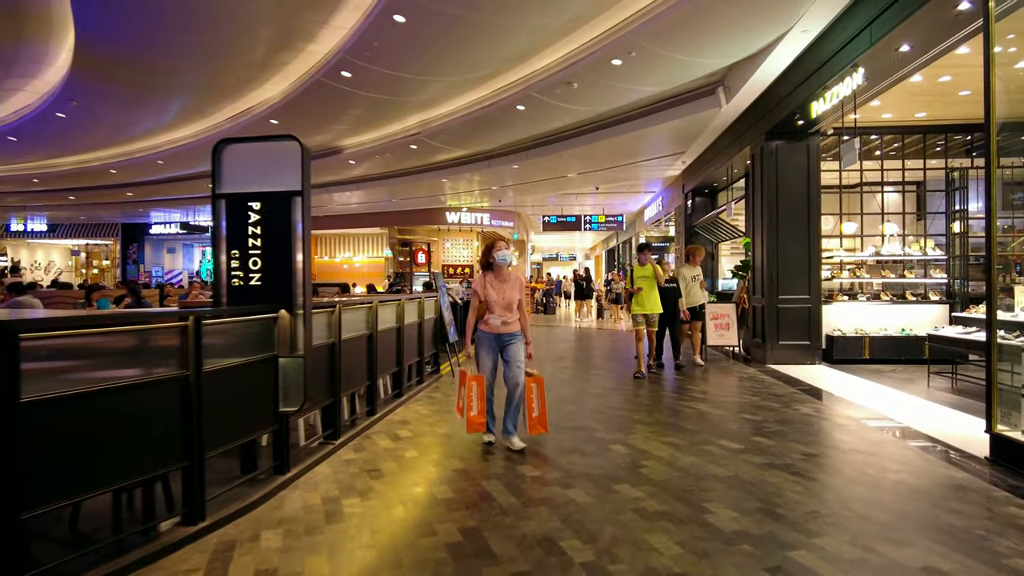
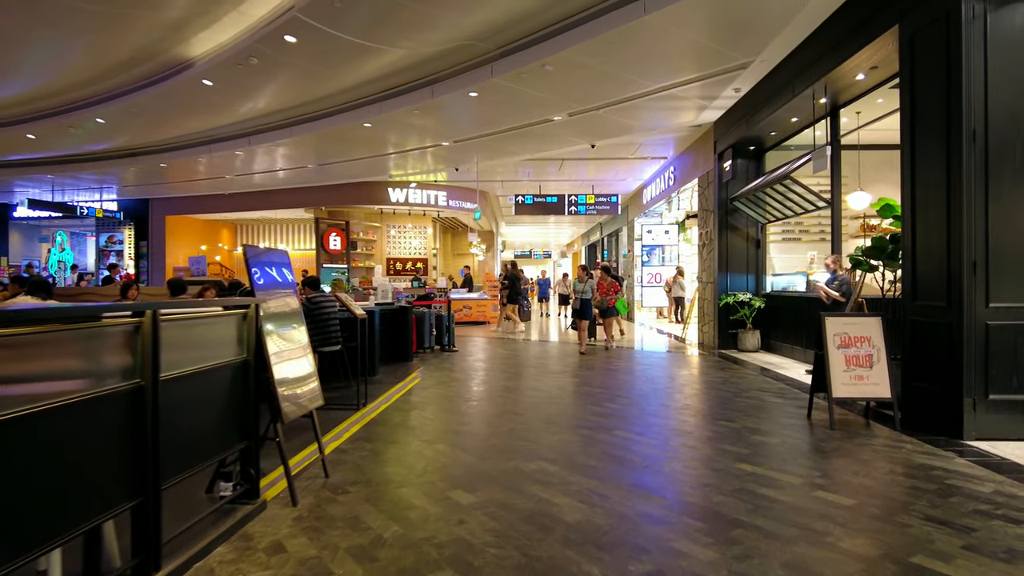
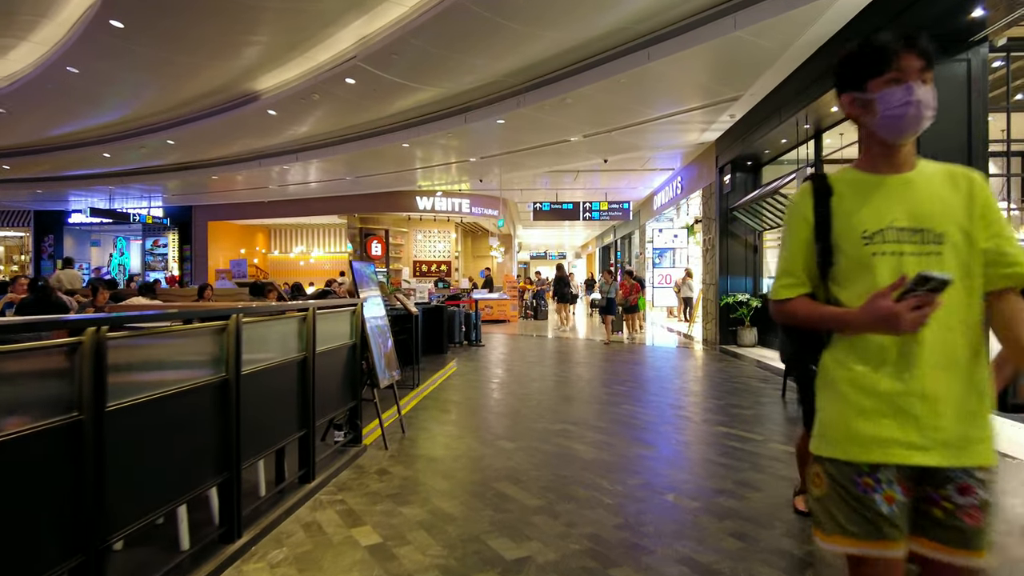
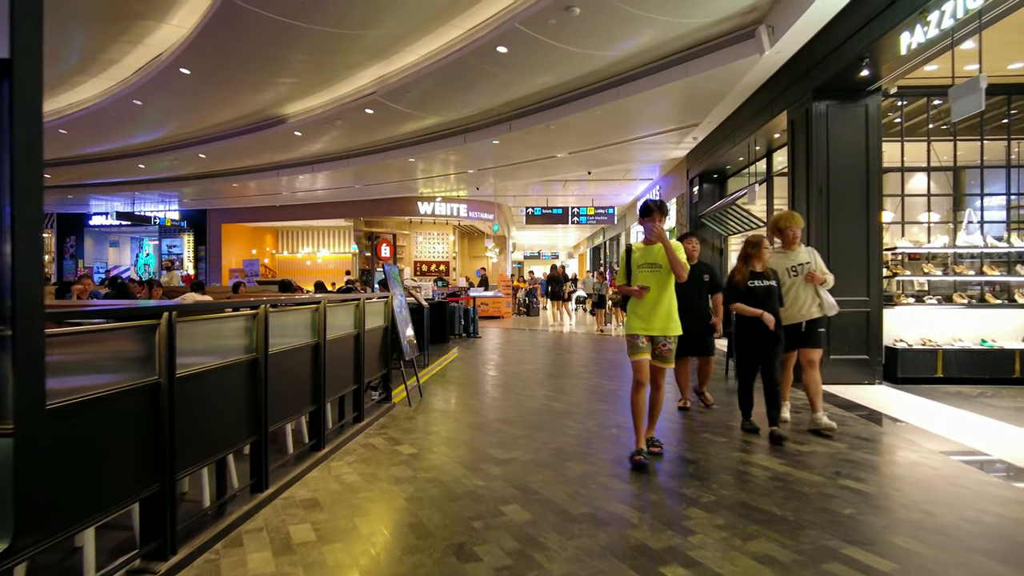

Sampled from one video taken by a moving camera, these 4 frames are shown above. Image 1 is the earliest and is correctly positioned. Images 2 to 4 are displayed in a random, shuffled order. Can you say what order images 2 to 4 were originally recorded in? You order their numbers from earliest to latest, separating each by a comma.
4, 3, 2
